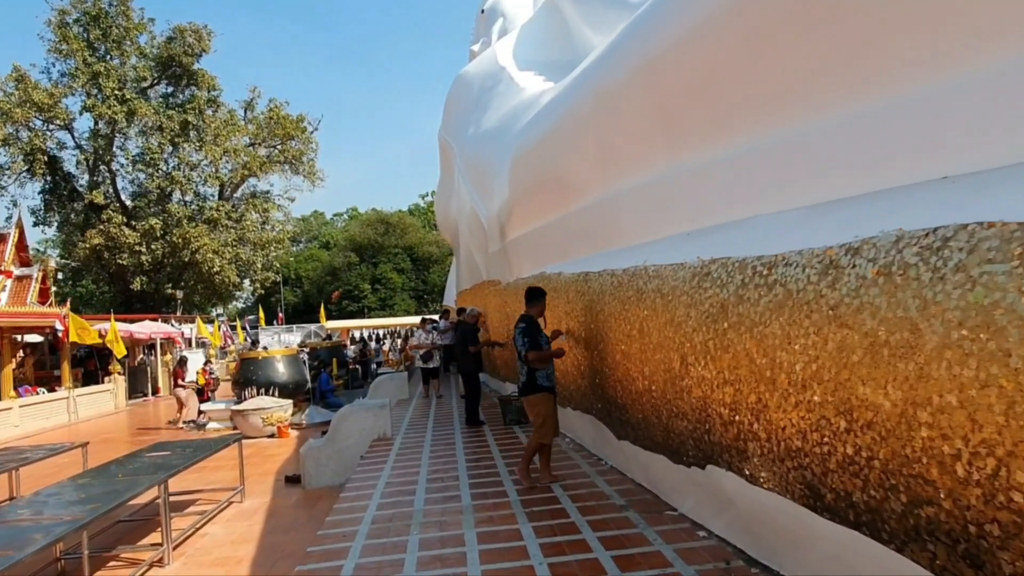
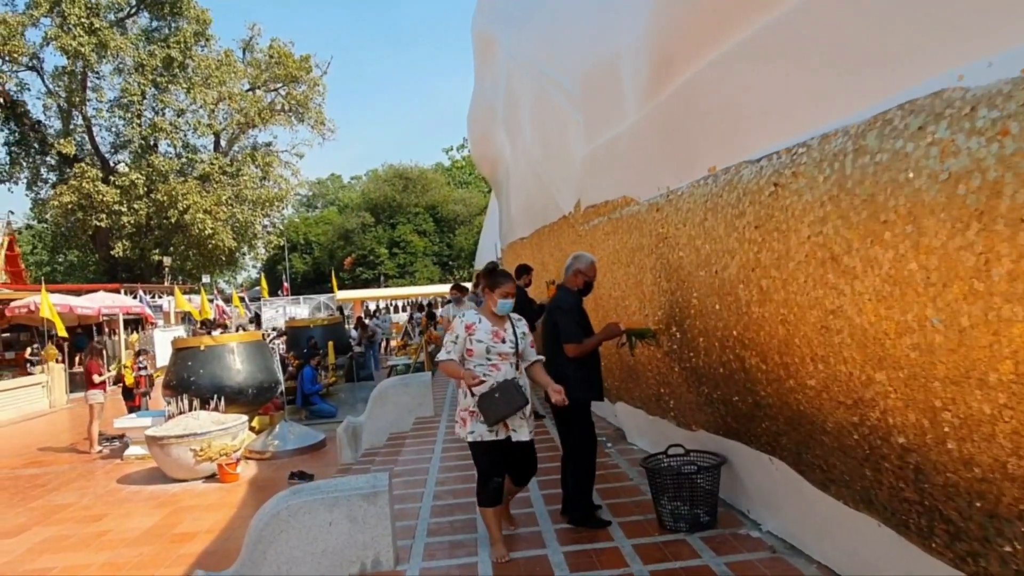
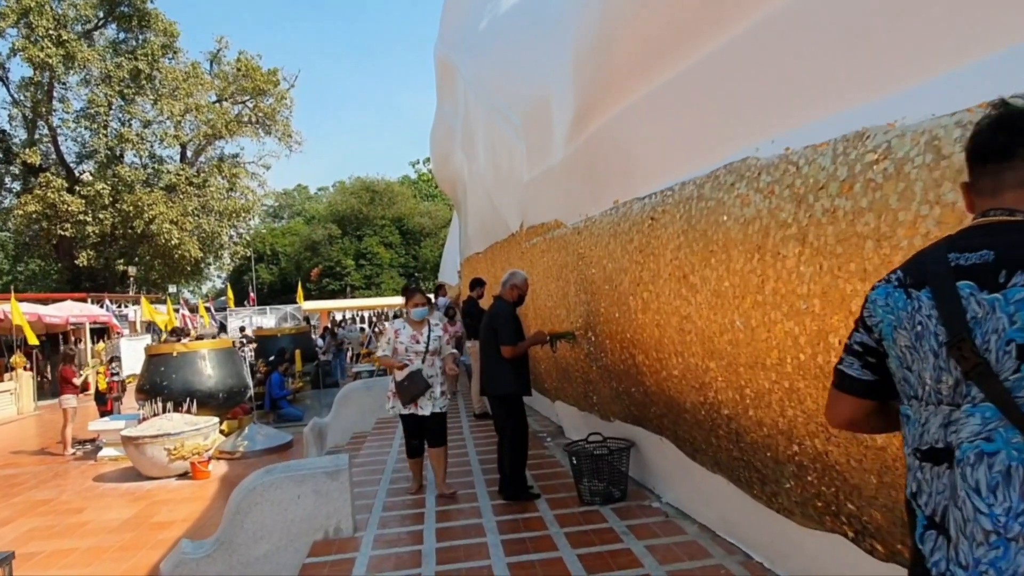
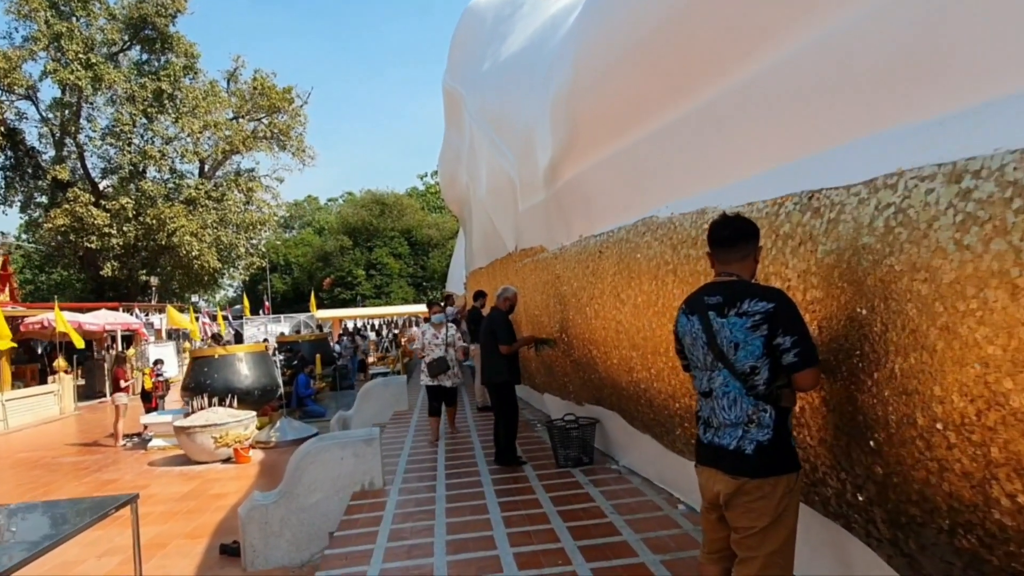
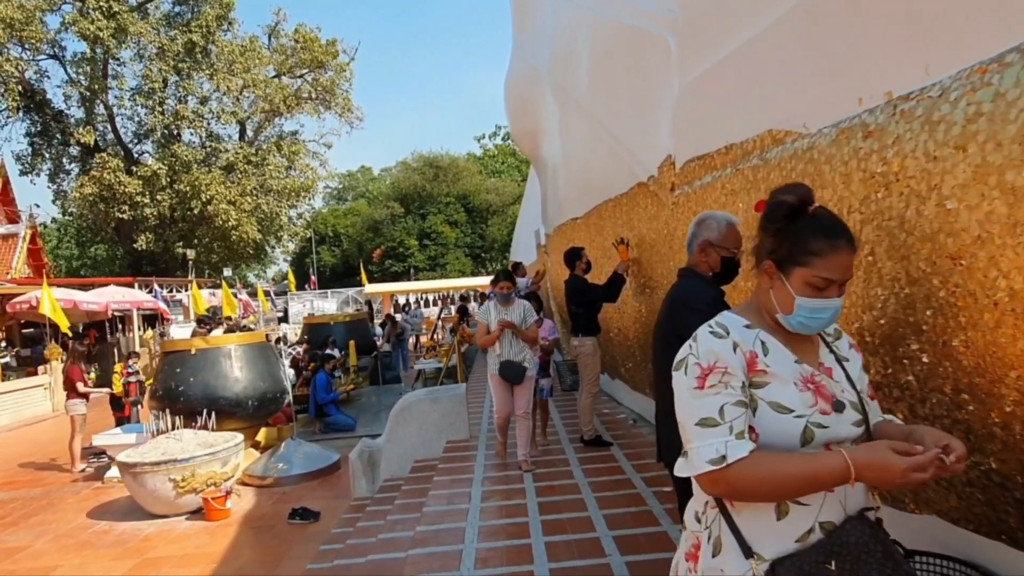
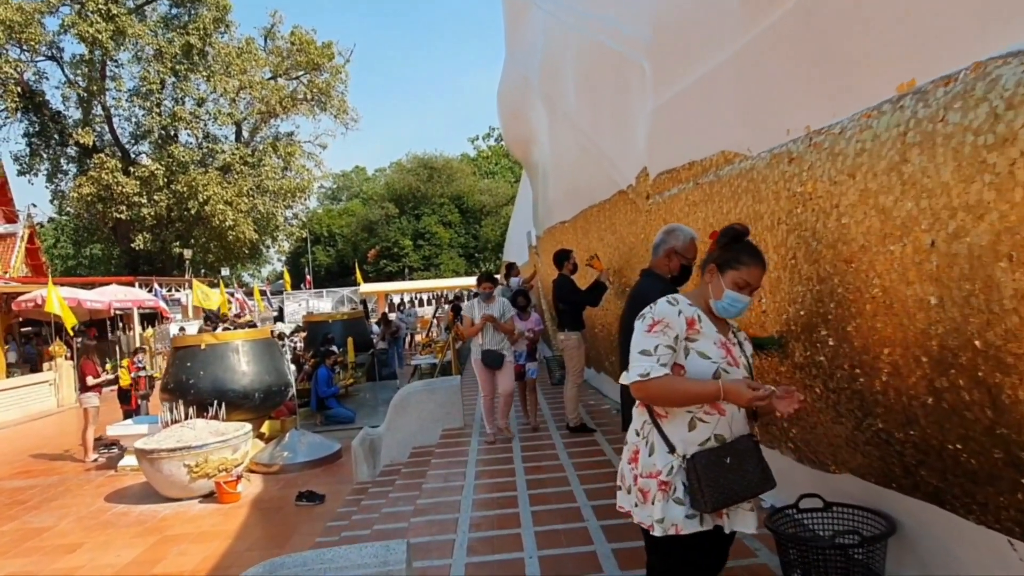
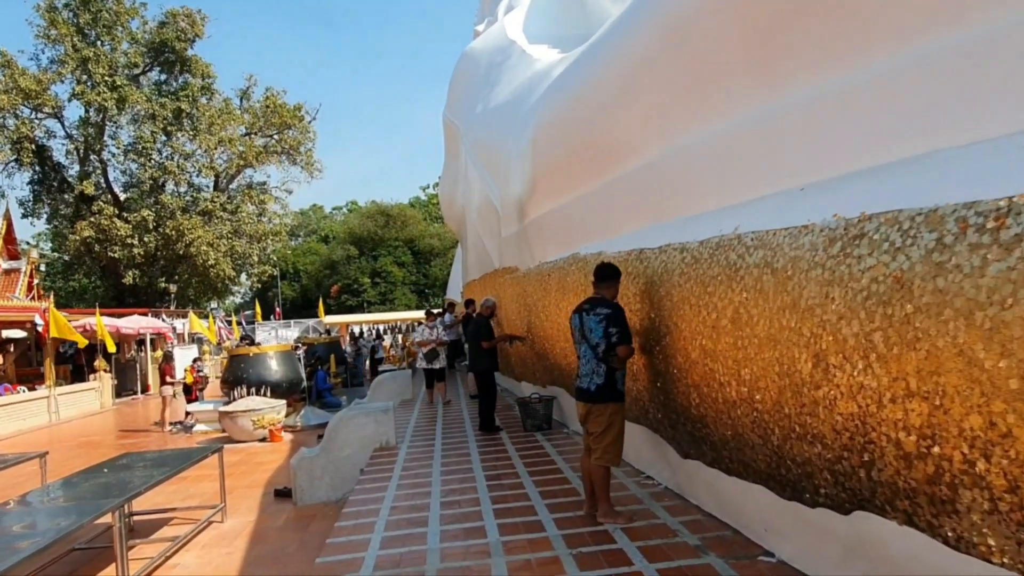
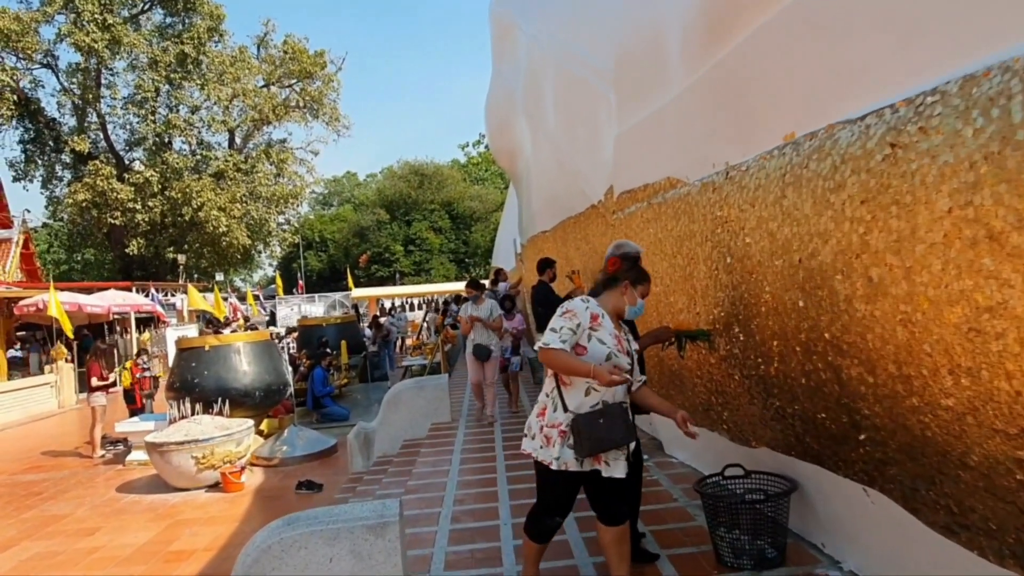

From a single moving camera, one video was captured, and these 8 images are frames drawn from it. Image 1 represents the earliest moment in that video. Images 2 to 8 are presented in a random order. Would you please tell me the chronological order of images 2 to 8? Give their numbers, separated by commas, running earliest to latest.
7, 4, 3, 2, 8, 6, 5
